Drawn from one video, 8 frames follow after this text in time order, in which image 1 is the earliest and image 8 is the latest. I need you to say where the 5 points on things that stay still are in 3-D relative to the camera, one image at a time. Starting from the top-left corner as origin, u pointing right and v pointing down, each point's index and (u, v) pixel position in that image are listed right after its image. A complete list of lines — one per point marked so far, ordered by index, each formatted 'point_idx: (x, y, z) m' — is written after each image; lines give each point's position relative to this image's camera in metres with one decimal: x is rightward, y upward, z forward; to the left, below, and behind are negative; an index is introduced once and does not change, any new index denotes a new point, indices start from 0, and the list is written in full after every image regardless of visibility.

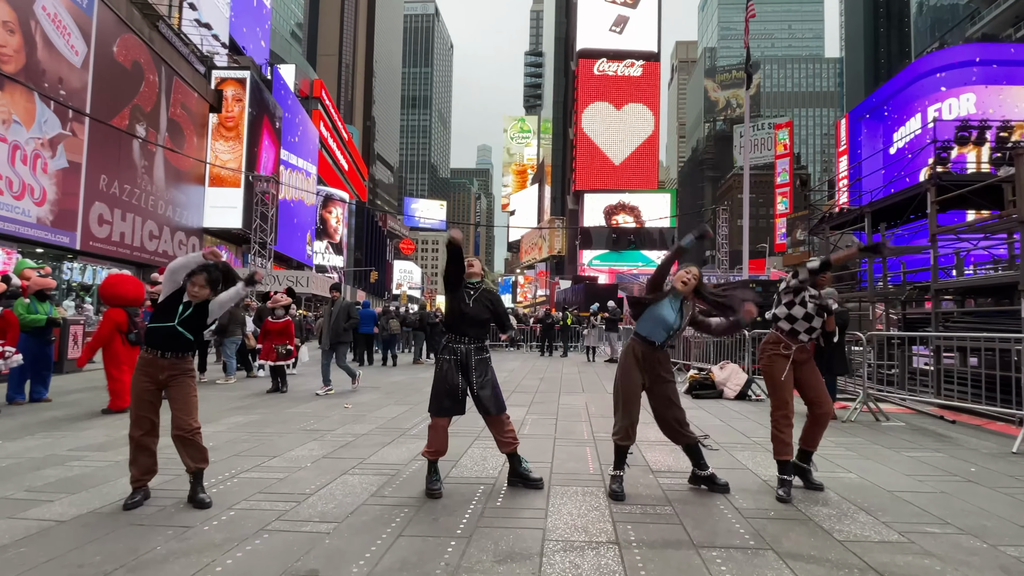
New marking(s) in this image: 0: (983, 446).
0: (+5.4, -1.8, +6.0) m
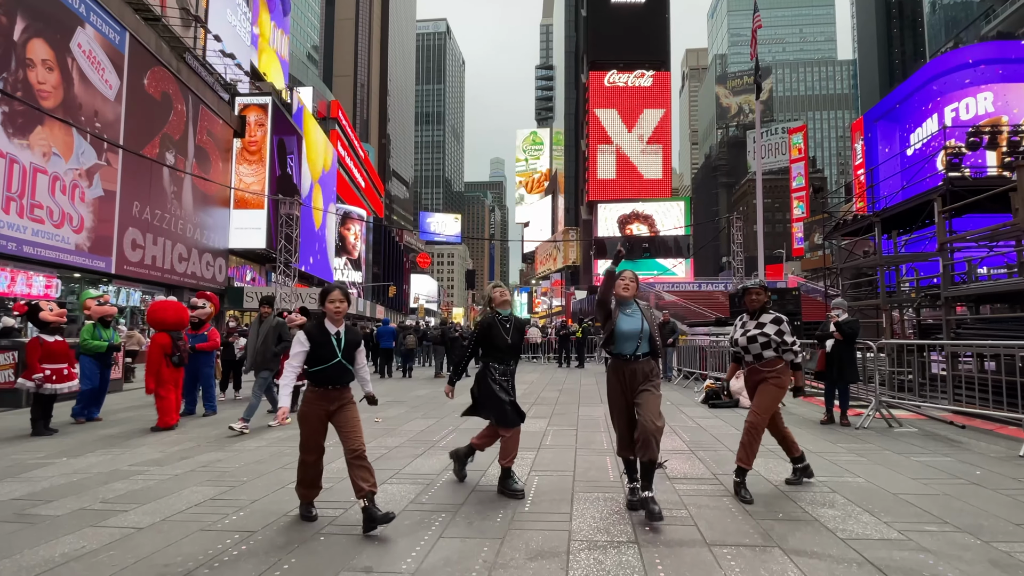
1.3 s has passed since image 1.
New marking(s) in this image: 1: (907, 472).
0: (+5.7, -1.9, +6.2) m
1: (+4.1, -1.9, +5.4) m
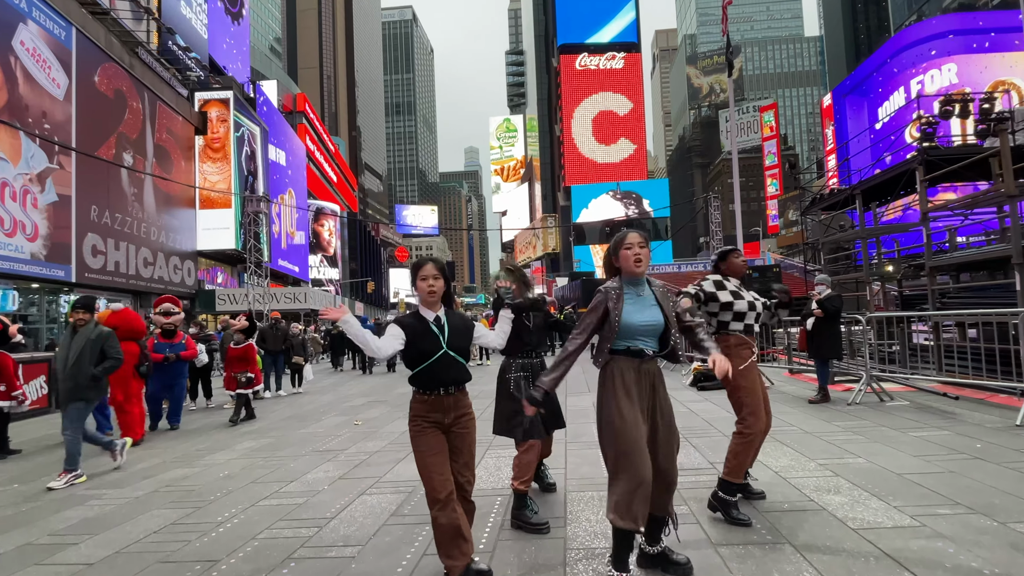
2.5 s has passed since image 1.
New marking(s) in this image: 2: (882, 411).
0: (+5.5, -1.5, +6.1) m
1: (+3.9, -1.6, +5.2) m
2: (+5.0, -1.6, +7.0) m
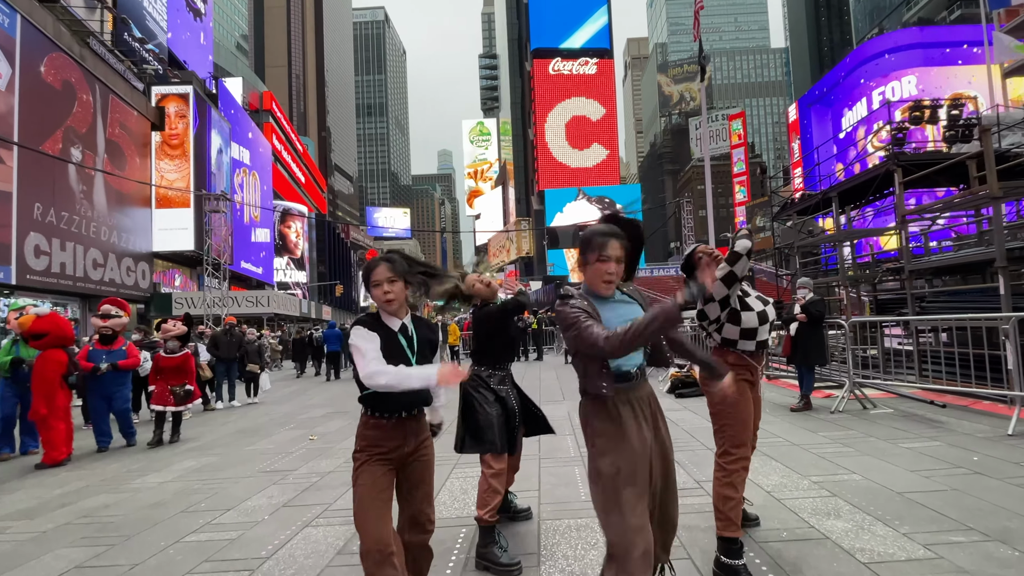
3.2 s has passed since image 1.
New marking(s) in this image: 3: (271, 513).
0: (+5.2, -1.6, +5.8) m
1: (+3.6, -1.6, +4.9) m
2: (+4.6, -1.7, +6.7) m
3: (-2.1, -1.9, +4.5) m
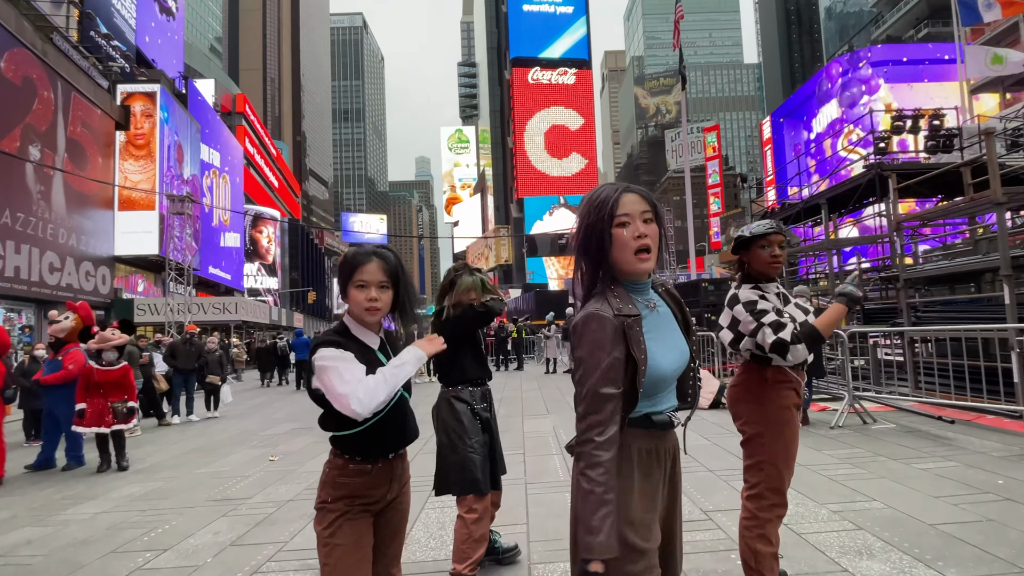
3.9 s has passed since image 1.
0: (+5.0, -1.7, +5.5) m
1: (+3.5, -1.7, +4.5) m
2: (+4.4, -1.8, +6.4) m
3: (-2.2, -2.0, +3.9) m
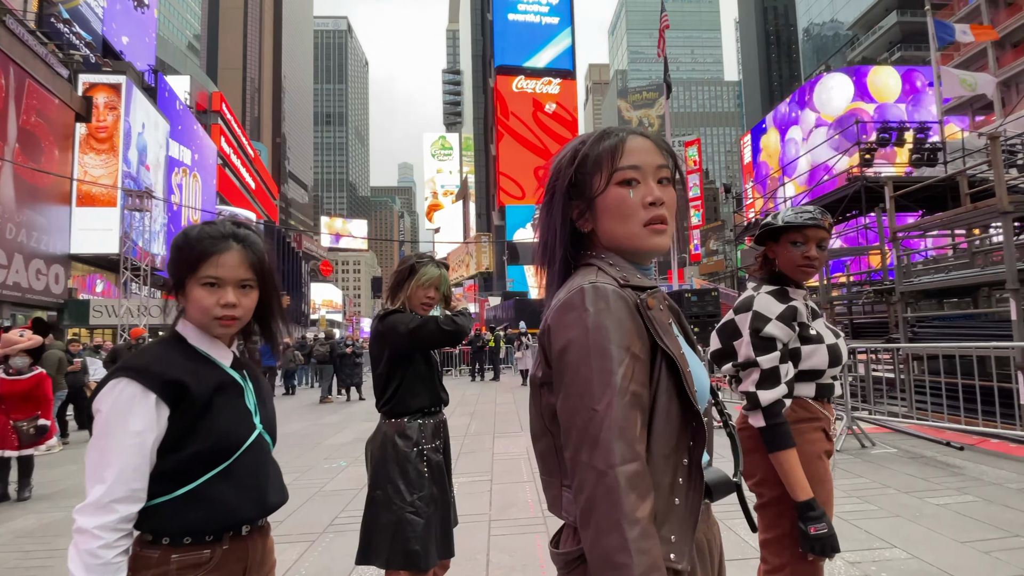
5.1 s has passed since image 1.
0: (+4.7, -1.8, +5.0) m
1: (+3.2, -1.8, +3.9) m
2: (+4.0, -1.9, +5.8) m
3: (-2.5, -1.9, +3.1) m
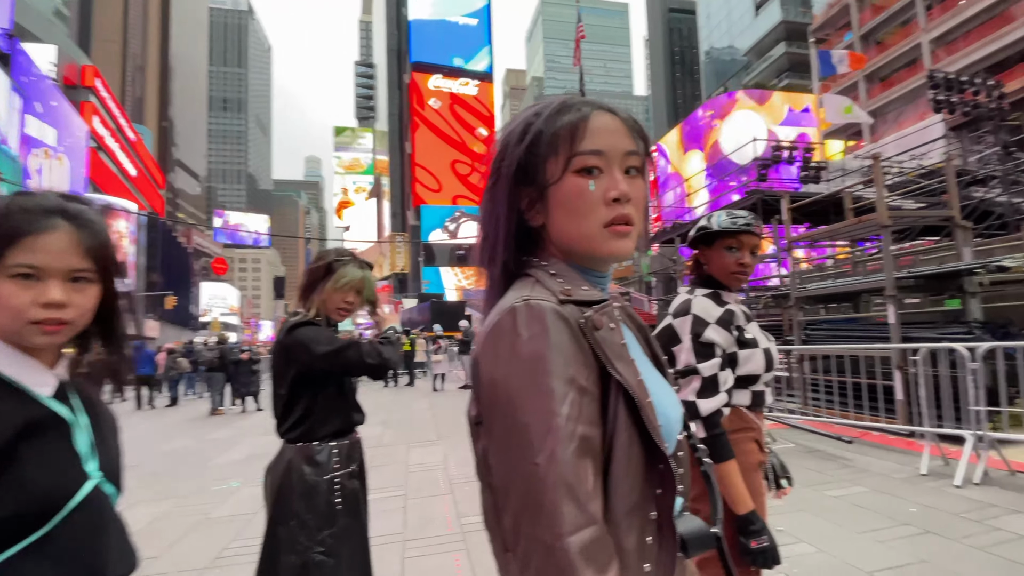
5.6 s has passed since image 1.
0: (+3.9, -1.9, +5.4) m
1: (+2.6, -1.8, +4.1) m
2: (+3.1, -2.0, +6.1) m
3: (-2.8, -1.9, +2.3) m
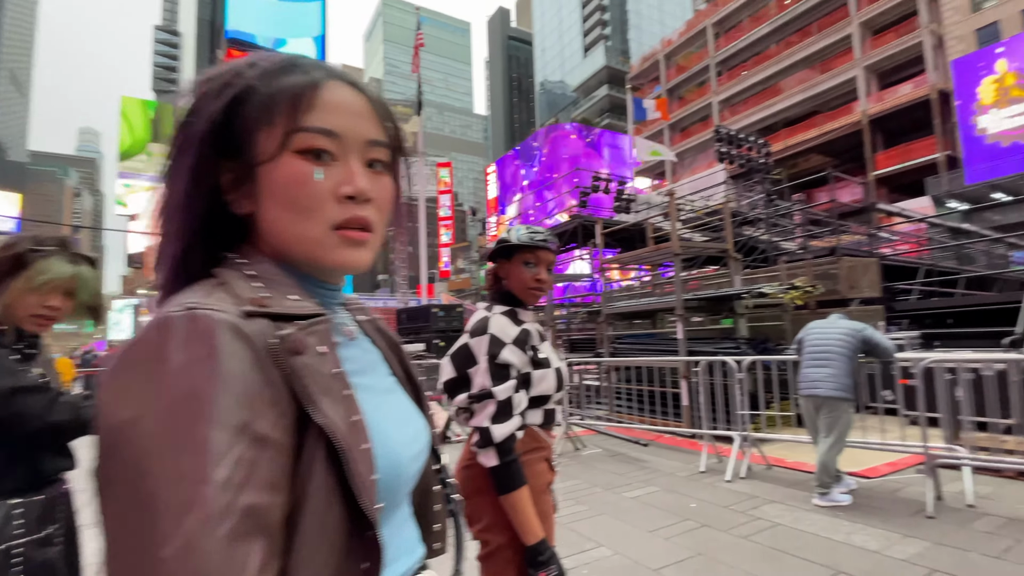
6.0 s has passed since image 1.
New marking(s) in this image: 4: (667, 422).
0: (+1.9, -2.1, +6.0) m
1: (+1.1, -2.0, +4.4) m
2: (+0.9, -2.2, +6.5) m
3: (-3.6, -1.8, +1.1) m
4: (+2.3, -2.0, +7.8) m
